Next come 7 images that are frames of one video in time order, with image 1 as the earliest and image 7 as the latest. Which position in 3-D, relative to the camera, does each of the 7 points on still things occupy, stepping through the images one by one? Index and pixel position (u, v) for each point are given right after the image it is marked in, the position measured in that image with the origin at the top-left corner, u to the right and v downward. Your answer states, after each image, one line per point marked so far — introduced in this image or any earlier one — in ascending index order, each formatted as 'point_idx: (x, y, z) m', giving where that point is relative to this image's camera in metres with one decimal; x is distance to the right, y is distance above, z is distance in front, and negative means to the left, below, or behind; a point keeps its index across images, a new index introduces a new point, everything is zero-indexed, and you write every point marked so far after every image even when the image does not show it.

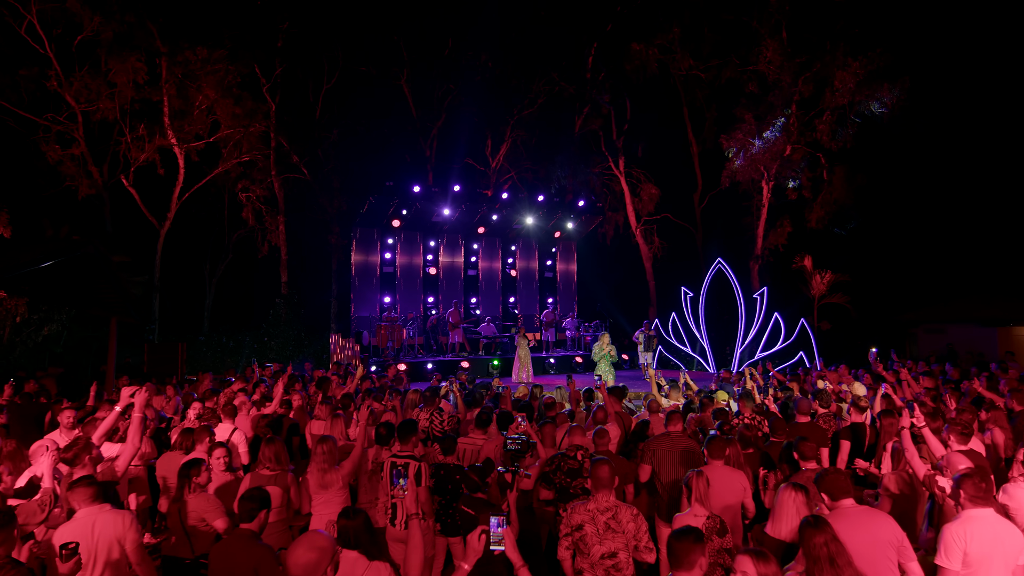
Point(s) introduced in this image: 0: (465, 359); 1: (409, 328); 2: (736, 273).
0: (-1.3, -2.0, +18.1) m
1: (-3.2, -1.3, +19.5) m
2: (+6.5, +0.4, +18.5) m
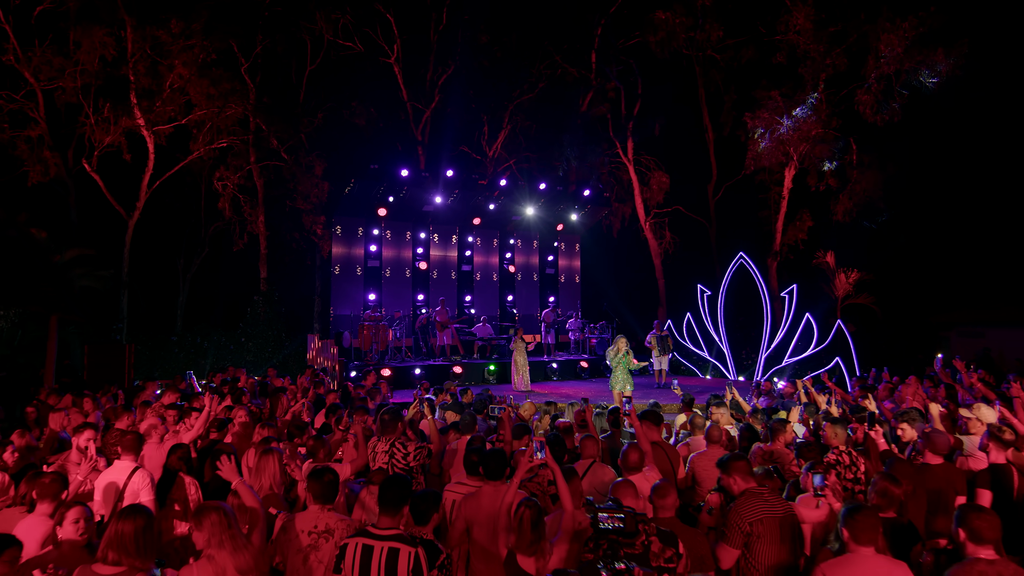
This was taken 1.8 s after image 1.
0: (-1.4, -1.9, +16.2) m
1: (-3.2, -1.1, +17.6) m
2: (+6.5, +0.5, +16.6) m
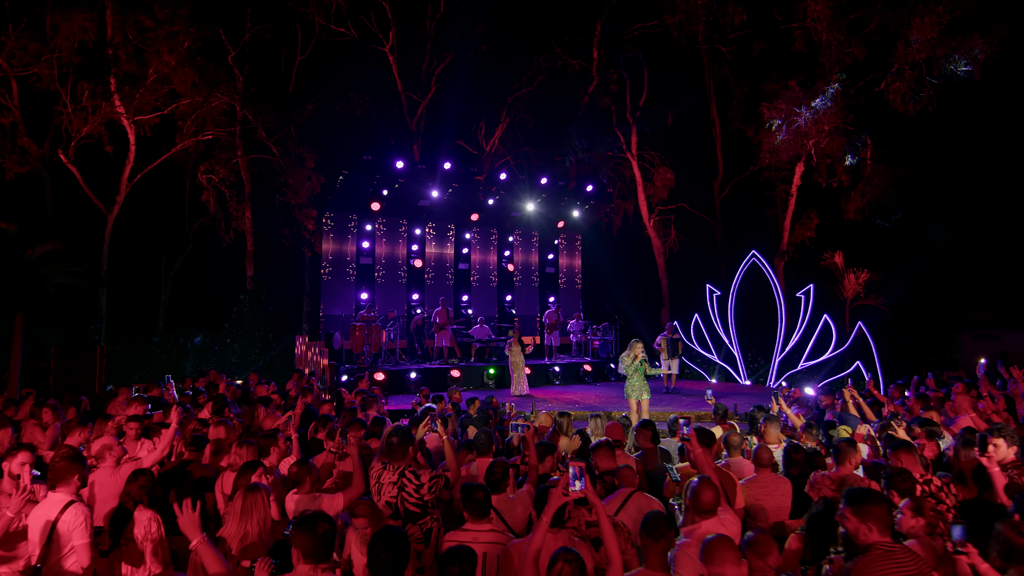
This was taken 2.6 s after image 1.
0: (-1.4, -1.9, +15.3) m
1: (-3.2, -1.1, +16.7) m
2: (+6.5, +0.5, +15.9) m
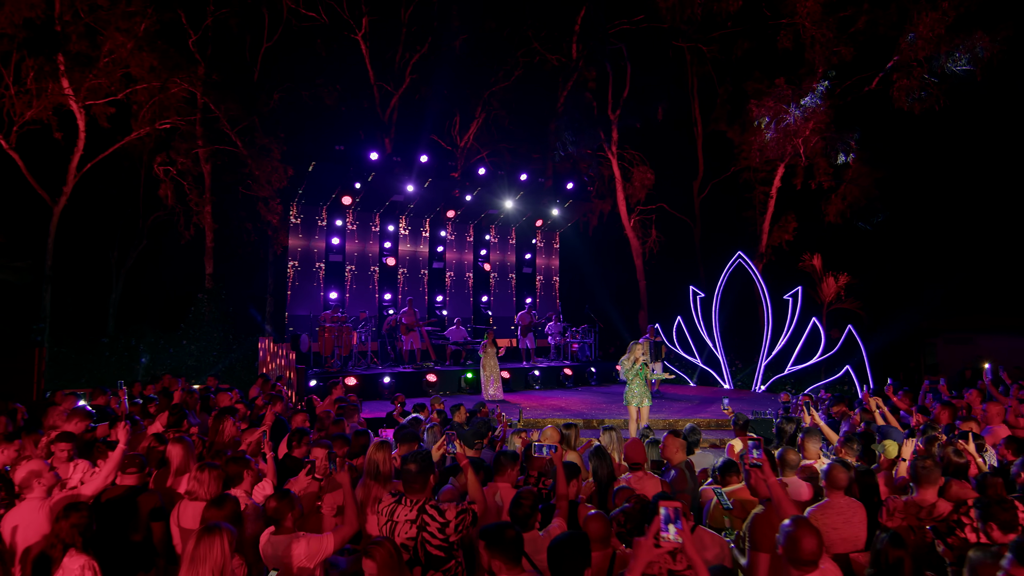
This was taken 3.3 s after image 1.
0: (-1.8, -1.9, +14.5) m
1: (-3.8, -1.1, +15.8) m
2: (+6.0, +0.4, +15.5) m
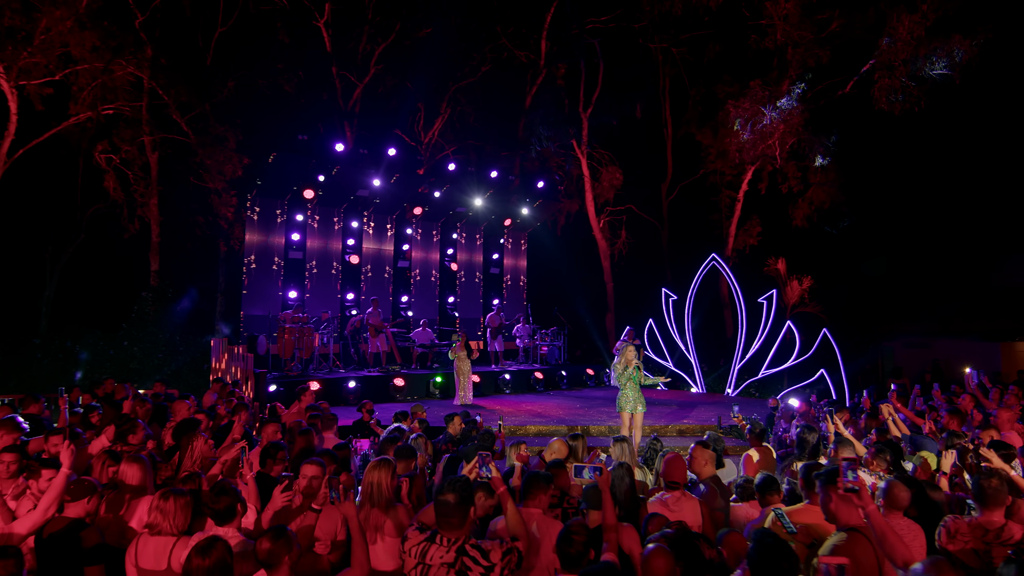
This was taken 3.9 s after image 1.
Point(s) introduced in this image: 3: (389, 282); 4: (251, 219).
0: (-2.5, -1.9, +13.8) m
1: (-4.5, -1.1, +14.9) m
2: (+5.3, +0.3, +15.4) m
3: (-3.8, +0.2, +19.5) m
4: (-7.1, +1.9, +17.3) m
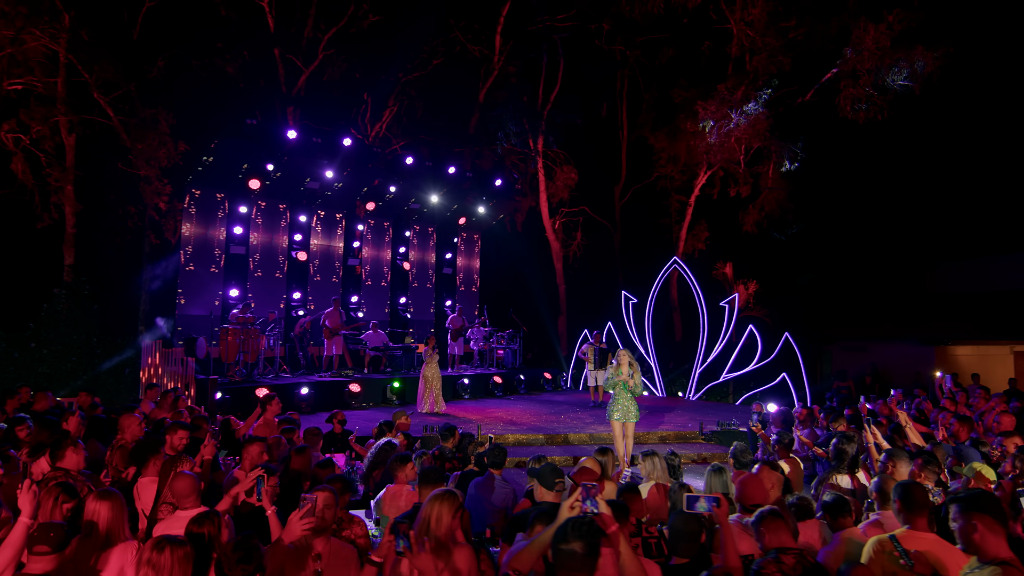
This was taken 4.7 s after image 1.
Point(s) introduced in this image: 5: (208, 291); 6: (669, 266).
0: (-3.2, -1.9, +12.9) m
1: (-5.3, -1.0, +13.8) m
2: (+4.4, +0.3, +15.3) m
3: (-5.1, +0.2, +18.4) m
4: (-8.2, +1.9, +15.9) m
5: (-7.8, -0.1, +16.1) m
6: (+3.8, +0.5, +15.3) m
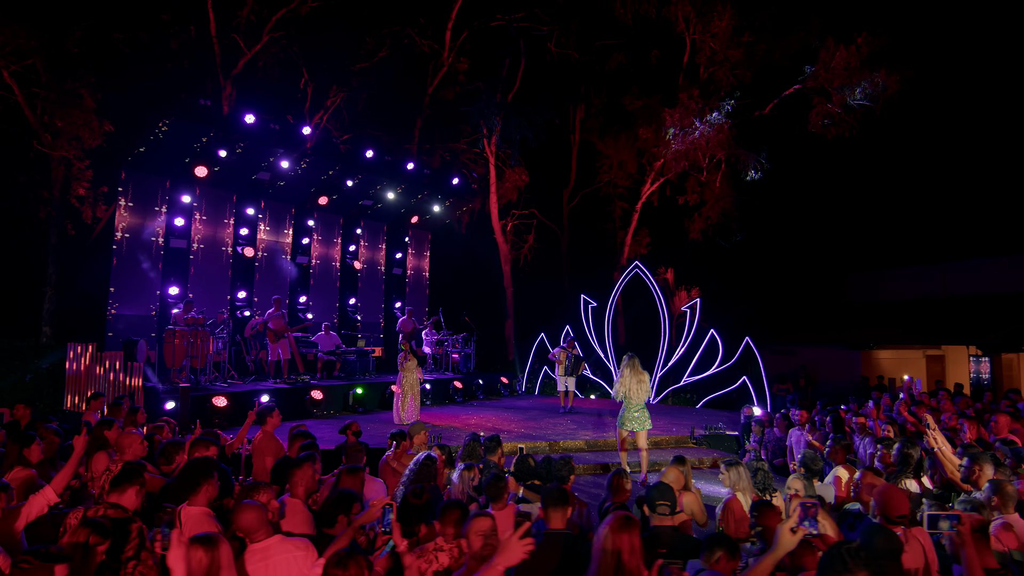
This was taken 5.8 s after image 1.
0: (-3.7, -1.9, +12.0) m
1: (-5.9, -1.0, +12.6) m
2: (+3.4, +0.1, +15.5) m
3: (-6.4, +0.2, +17.2) m
4: (-9.0, +2.0, +14.3) m
5: (-8.8, 0.0, +14.5) m
6: (+2.9, +0.4, +15.4) m
